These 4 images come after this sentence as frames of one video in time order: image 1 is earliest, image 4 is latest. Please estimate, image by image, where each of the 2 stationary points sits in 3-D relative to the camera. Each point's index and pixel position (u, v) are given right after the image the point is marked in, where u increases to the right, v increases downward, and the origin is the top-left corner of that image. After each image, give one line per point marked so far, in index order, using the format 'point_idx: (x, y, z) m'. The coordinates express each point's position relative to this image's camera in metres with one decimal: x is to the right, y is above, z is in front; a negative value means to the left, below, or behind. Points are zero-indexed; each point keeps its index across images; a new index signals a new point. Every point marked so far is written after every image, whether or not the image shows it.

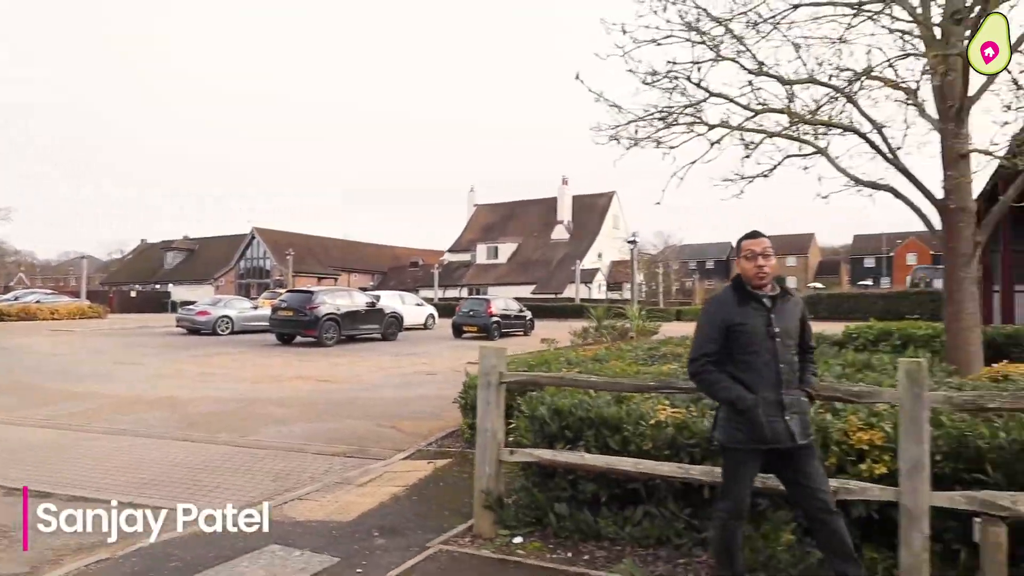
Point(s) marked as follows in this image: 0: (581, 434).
0: (+0.4, -0.9, +4.5) m
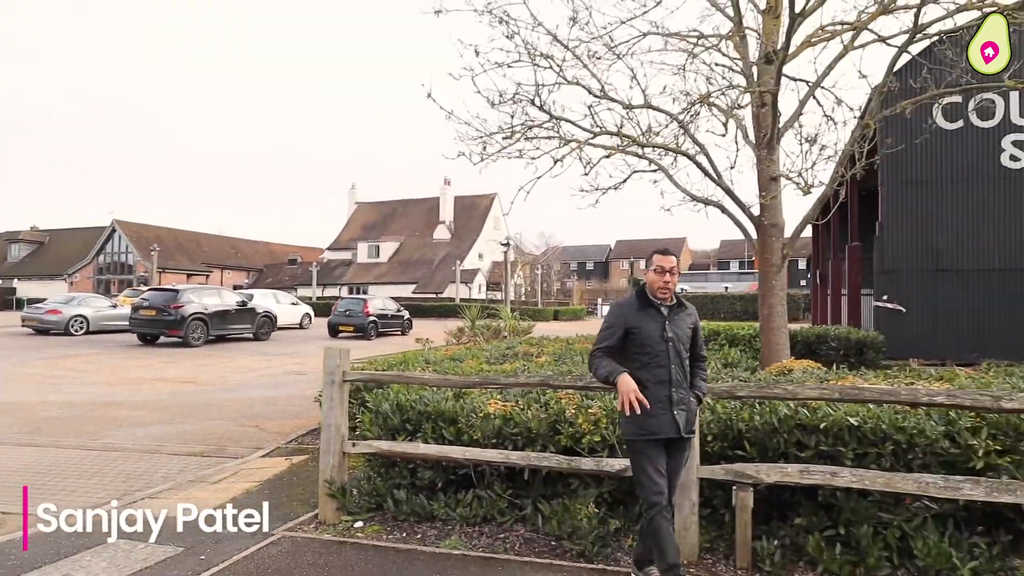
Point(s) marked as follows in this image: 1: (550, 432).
0: (-0.7, -1.0, +5.0) m
1: (+0.3, -1.0, +4.7) m
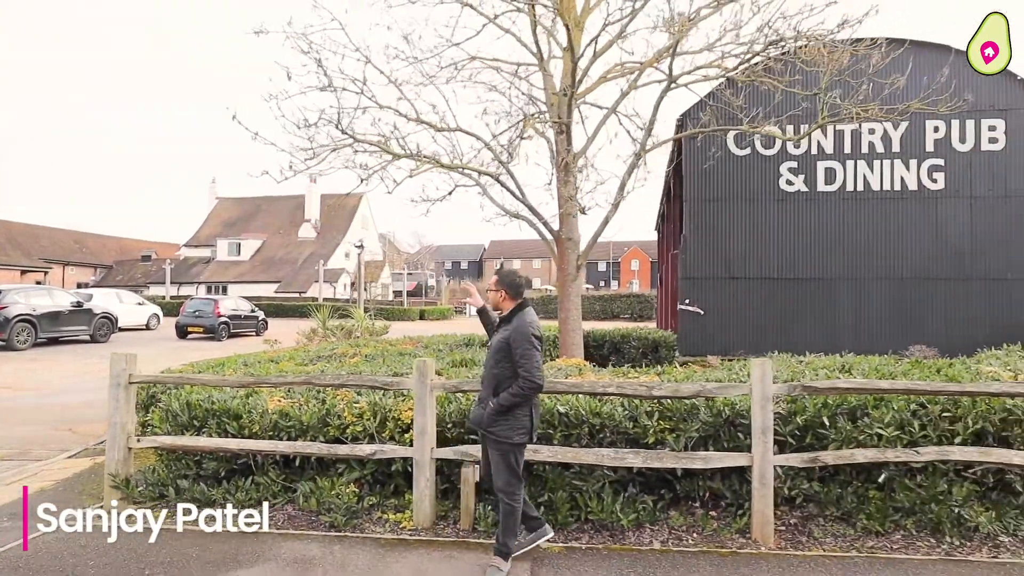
0: (-2.4, -1.1, +5.5) m
1: (-1.5, -1.0, +5.4) m
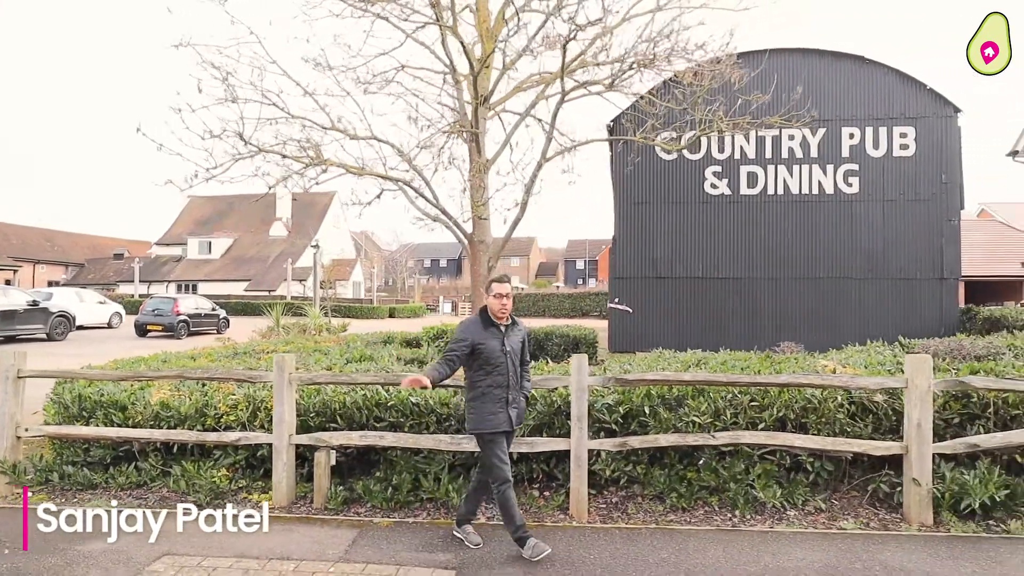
0: (-3.6, -1.1, +6.0) m
1: (-2.6, -1.1, +5.9) m
